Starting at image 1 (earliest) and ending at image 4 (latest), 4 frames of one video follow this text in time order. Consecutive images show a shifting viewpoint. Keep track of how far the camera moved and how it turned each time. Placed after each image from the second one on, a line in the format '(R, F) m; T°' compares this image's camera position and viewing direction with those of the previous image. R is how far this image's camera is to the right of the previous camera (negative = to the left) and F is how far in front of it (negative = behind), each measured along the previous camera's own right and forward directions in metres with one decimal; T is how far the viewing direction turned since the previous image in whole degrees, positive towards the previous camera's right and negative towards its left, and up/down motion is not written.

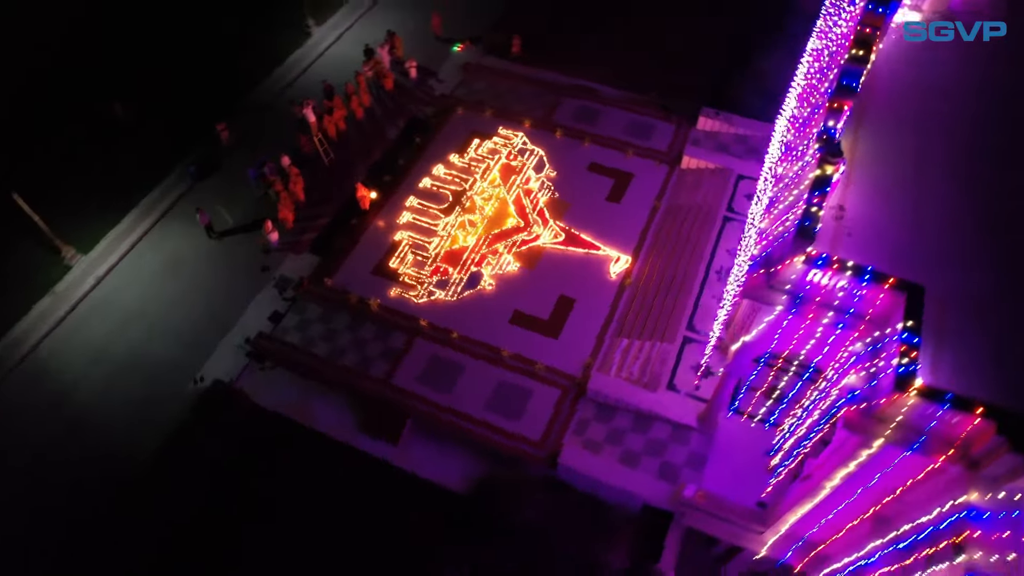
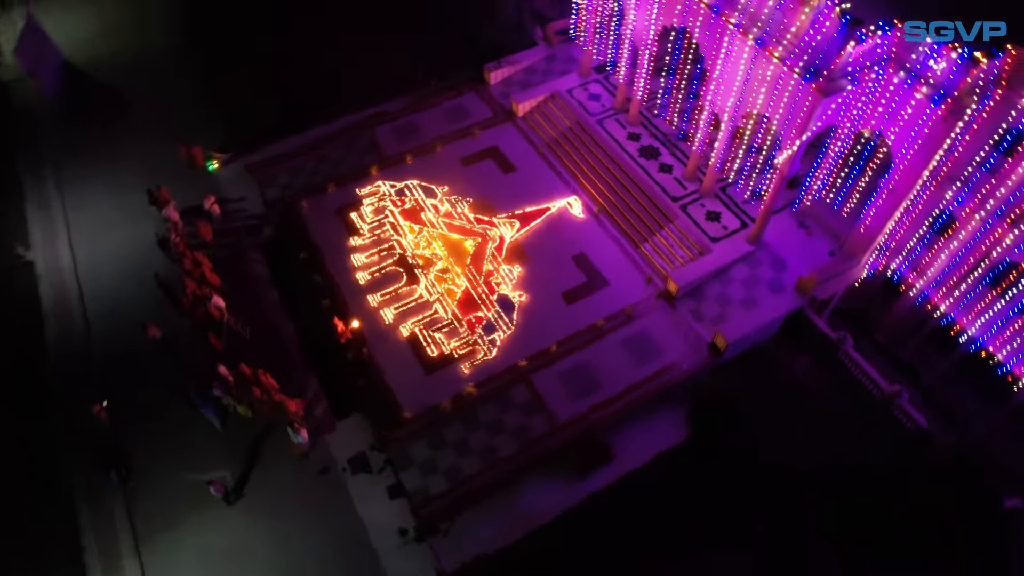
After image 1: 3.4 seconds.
(-8.0, +2.4) m; +29°
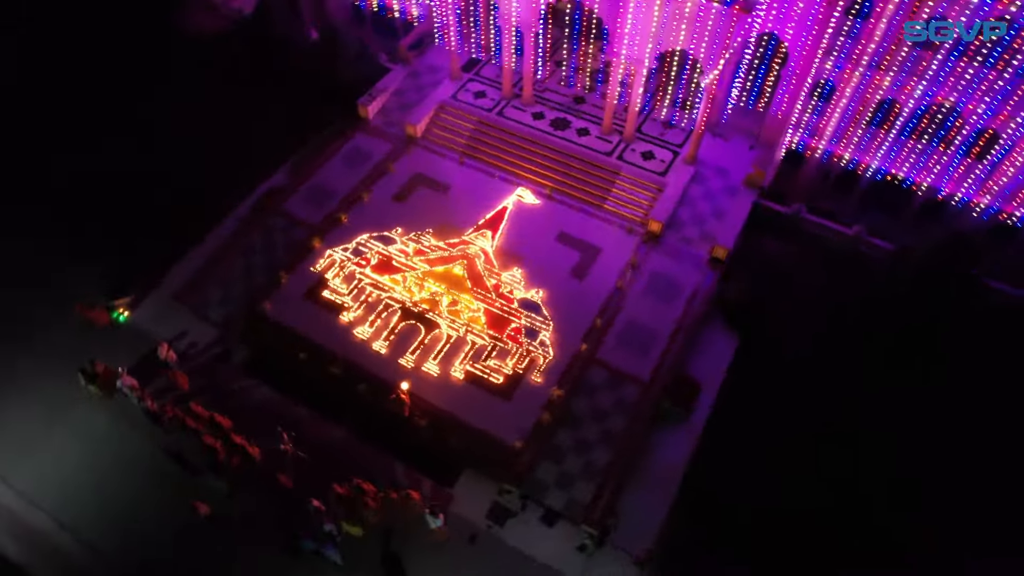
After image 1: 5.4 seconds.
(-5.2, +0.8) m; +18°
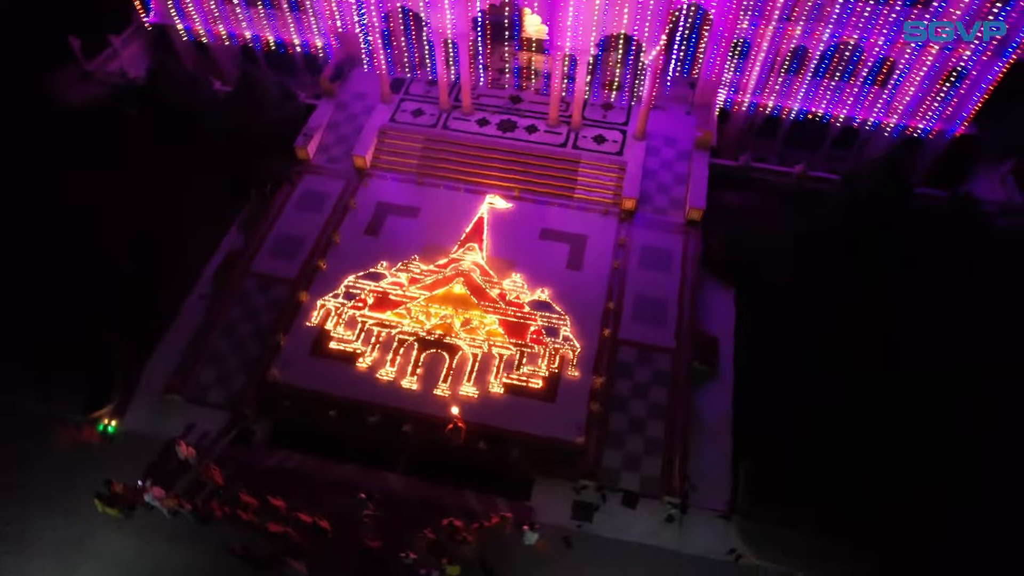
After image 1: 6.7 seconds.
(-3.0, +0.2) m; +10°
